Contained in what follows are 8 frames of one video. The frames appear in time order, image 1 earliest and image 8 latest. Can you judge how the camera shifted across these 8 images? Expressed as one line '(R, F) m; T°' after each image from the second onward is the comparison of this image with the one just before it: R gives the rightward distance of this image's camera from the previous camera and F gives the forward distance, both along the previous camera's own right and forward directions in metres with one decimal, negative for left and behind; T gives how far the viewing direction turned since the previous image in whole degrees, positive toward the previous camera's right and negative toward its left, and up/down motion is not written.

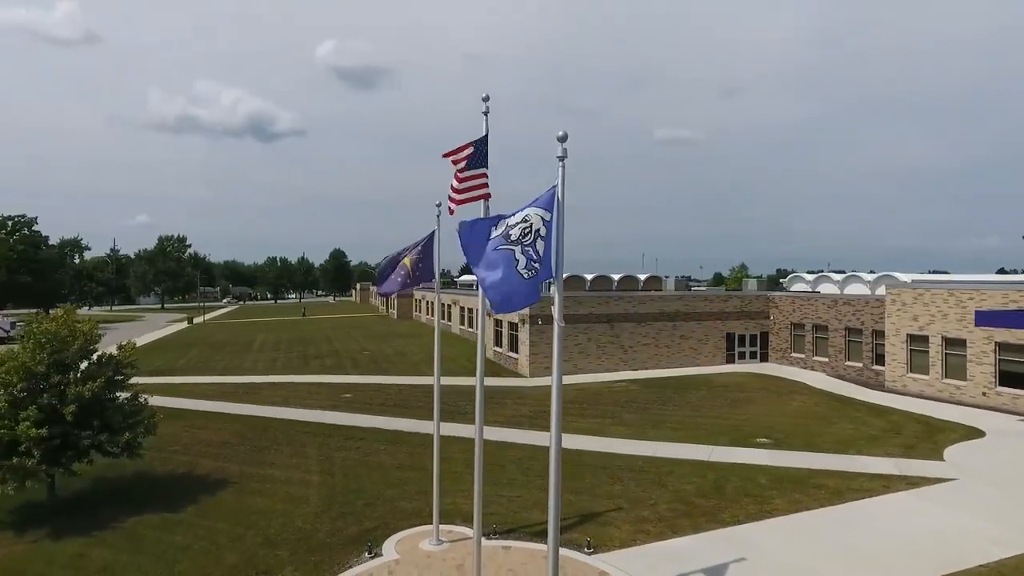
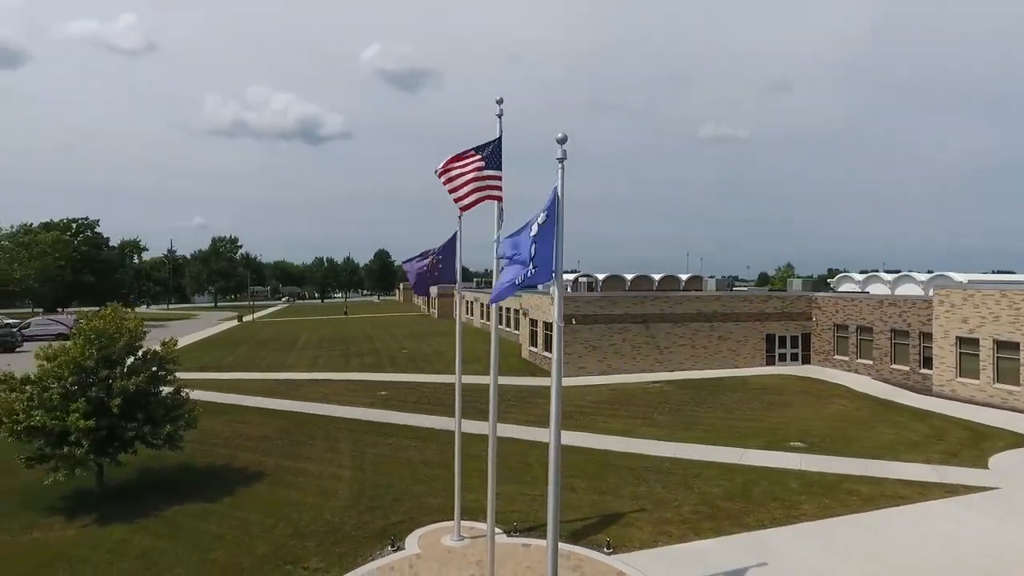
(+0.4, -0.1) m; -4°
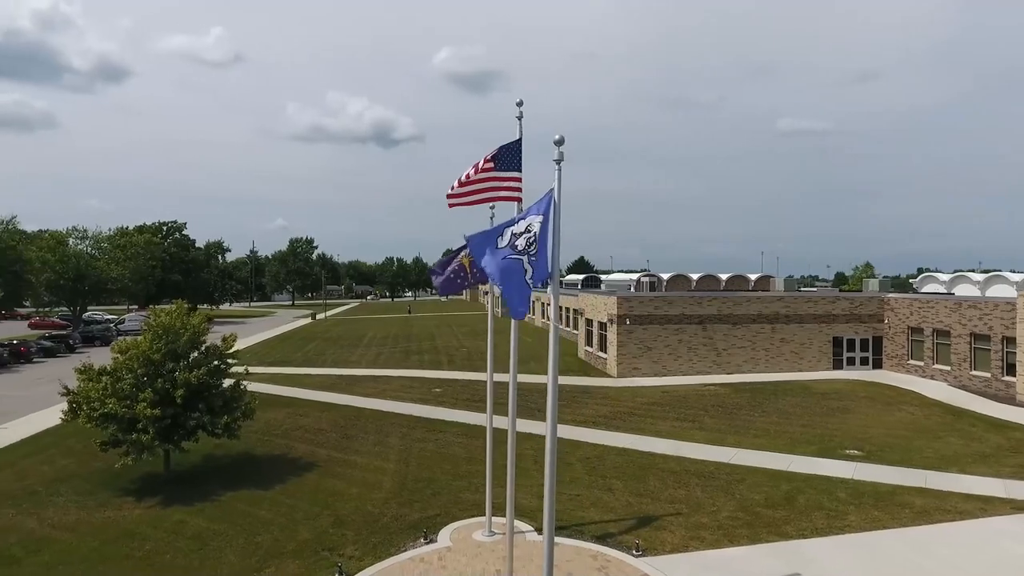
(+0.7, -0.1) m; -6°
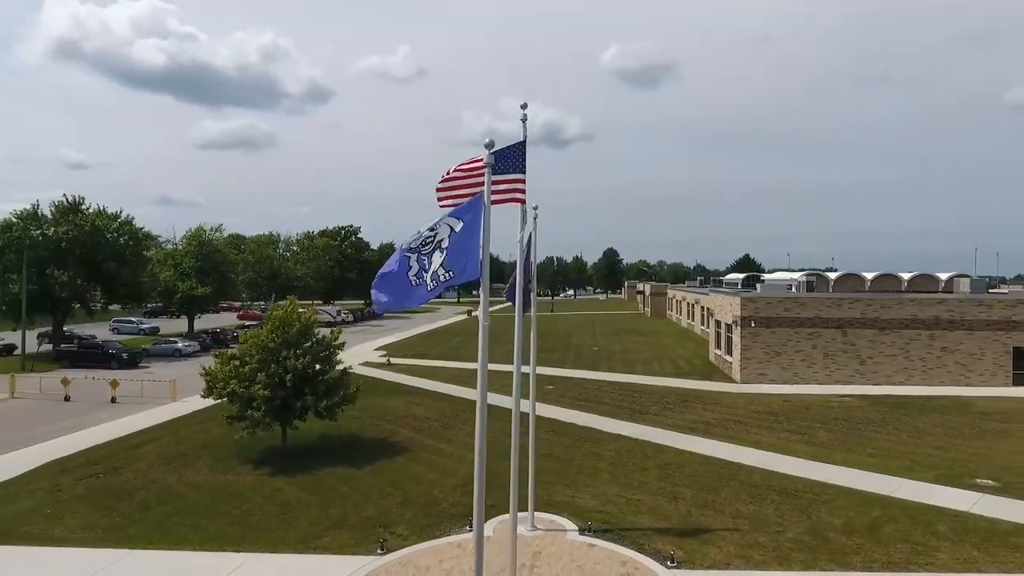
(+2.4, +0.1) m; -15°
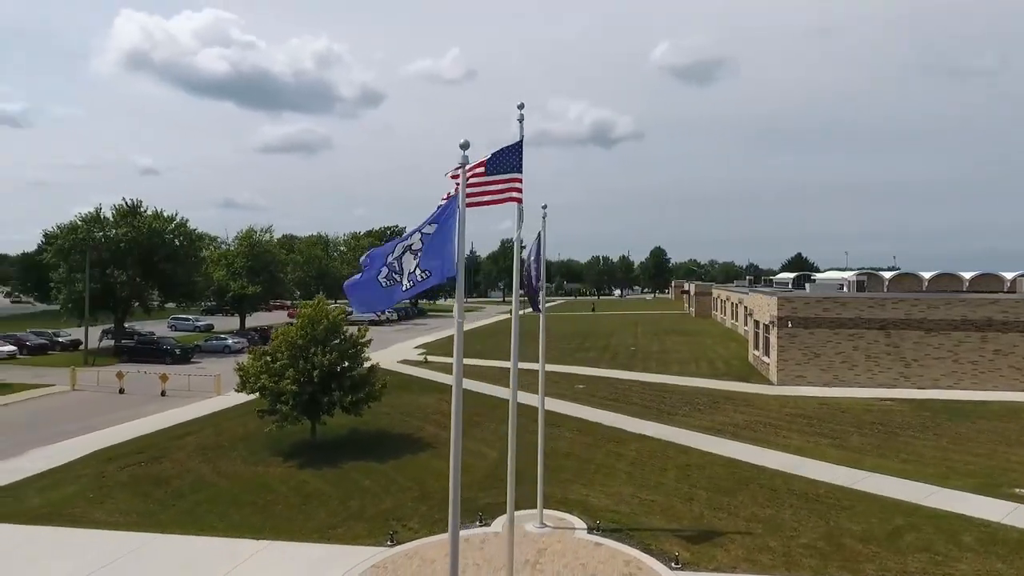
(+0.8, -0.1) m; -5°
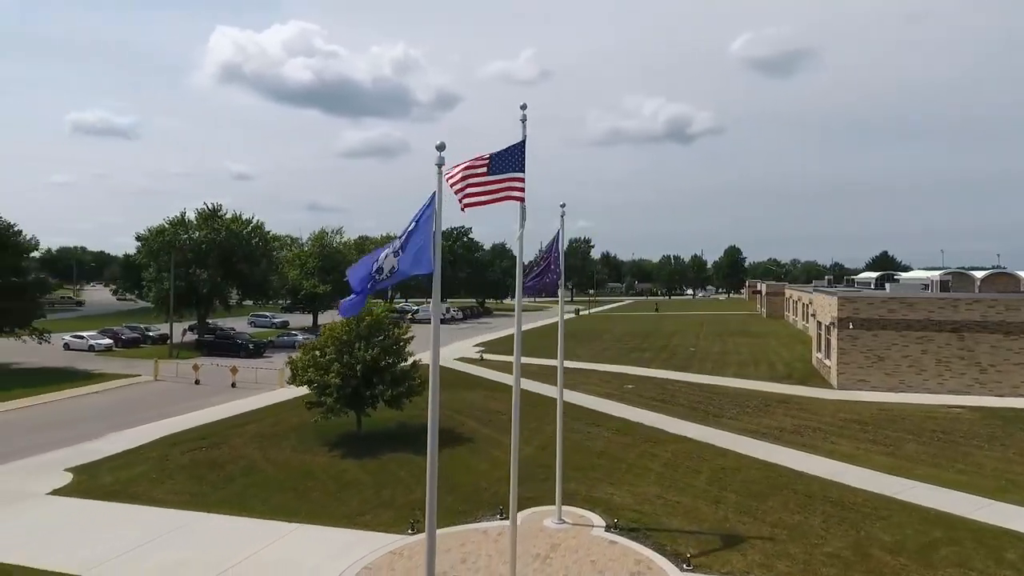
(+1.1, -0.1) m; -7°
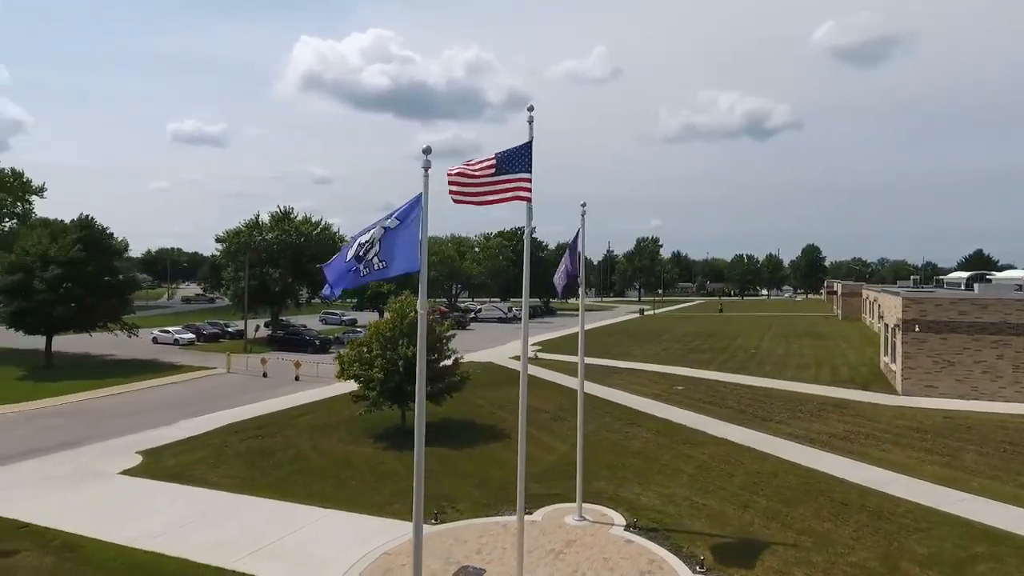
(+1.0, -0.1) m; -7°
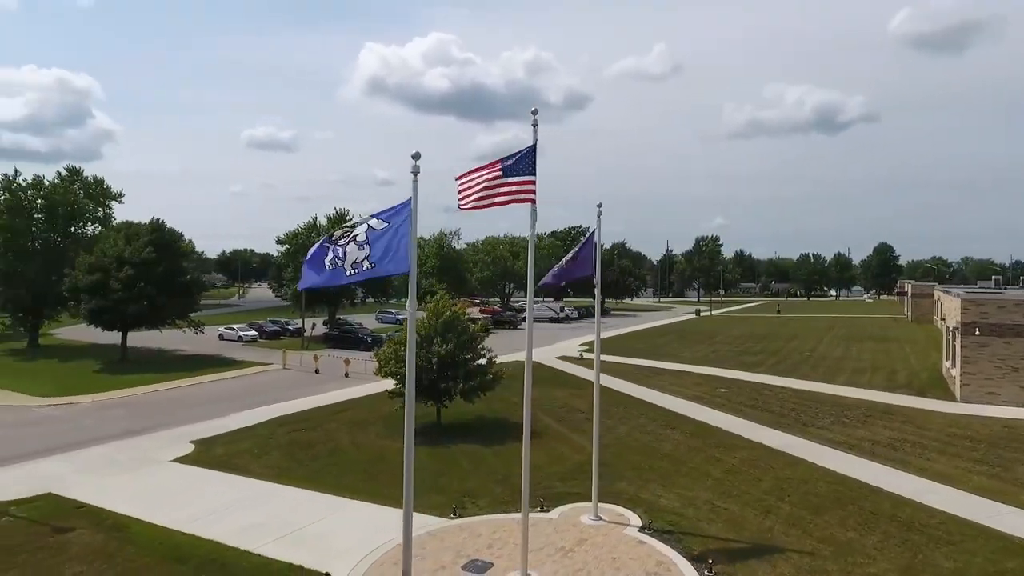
(+0.9, -0.1) m; -6°
